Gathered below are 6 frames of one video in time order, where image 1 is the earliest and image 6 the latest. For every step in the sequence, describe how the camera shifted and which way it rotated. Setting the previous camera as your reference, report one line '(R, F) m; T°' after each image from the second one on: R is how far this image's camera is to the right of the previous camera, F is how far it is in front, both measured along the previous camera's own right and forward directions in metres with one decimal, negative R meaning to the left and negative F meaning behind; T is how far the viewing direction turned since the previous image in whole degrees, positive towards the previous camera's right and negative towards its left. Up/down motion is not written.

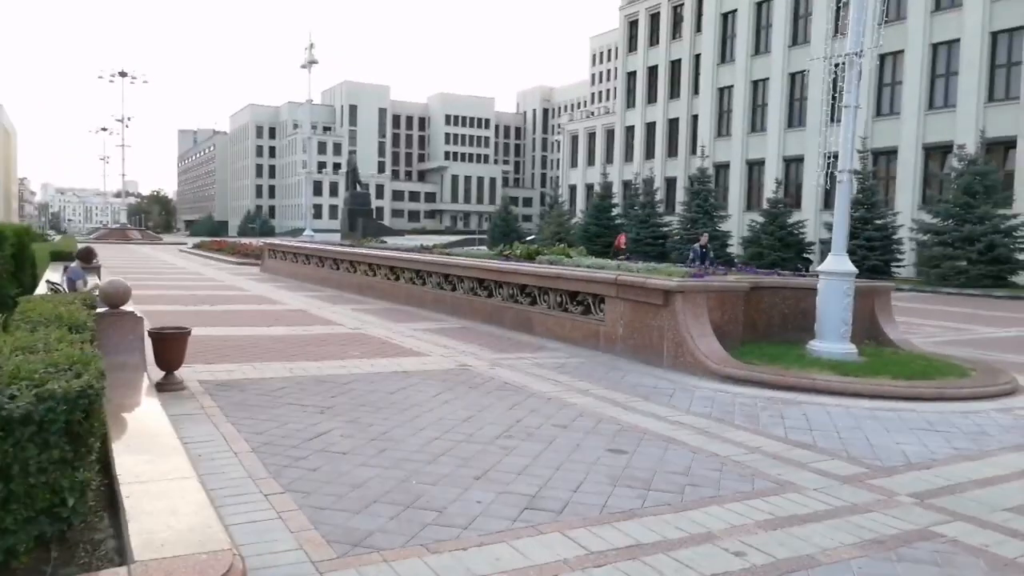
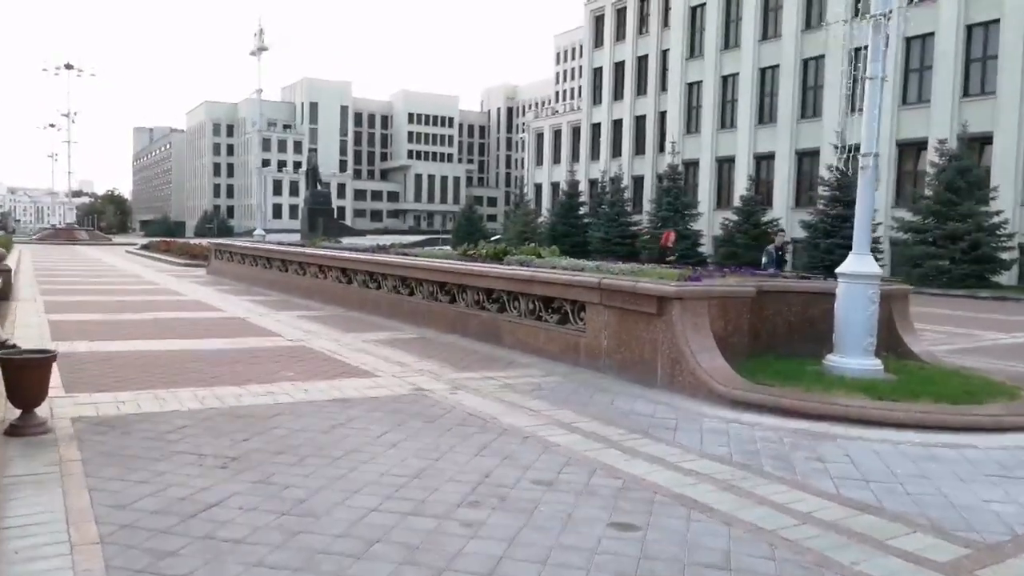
(0.0, +1.6) m; +3°
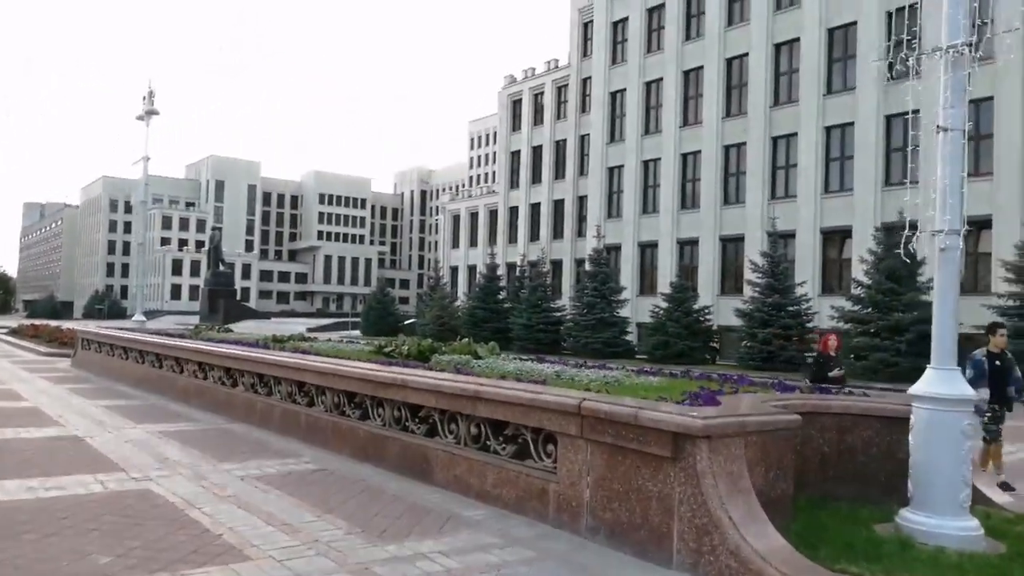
(-0.2, +2.6) m; +6°
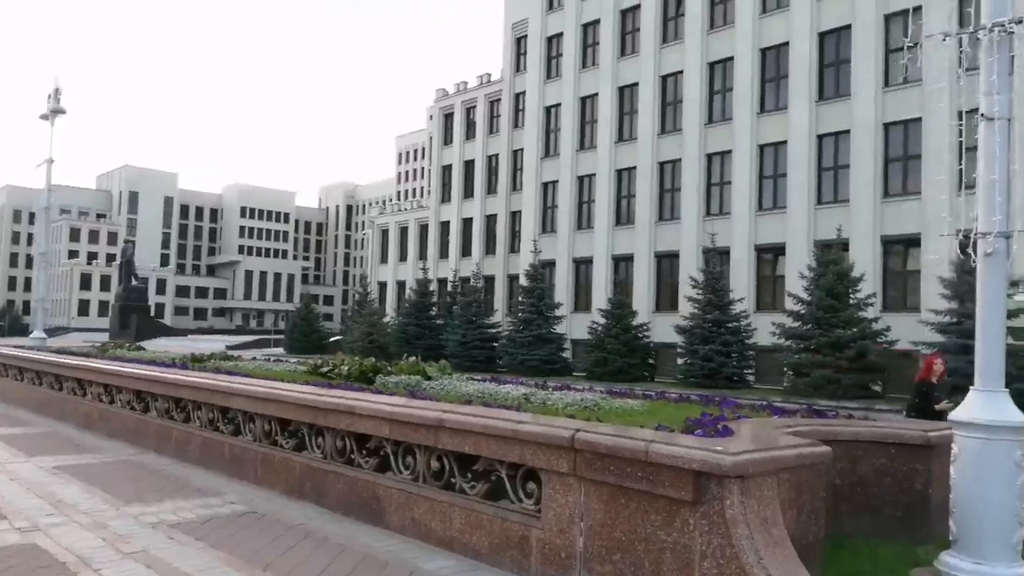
(-0.3, +1.0) m; +5°
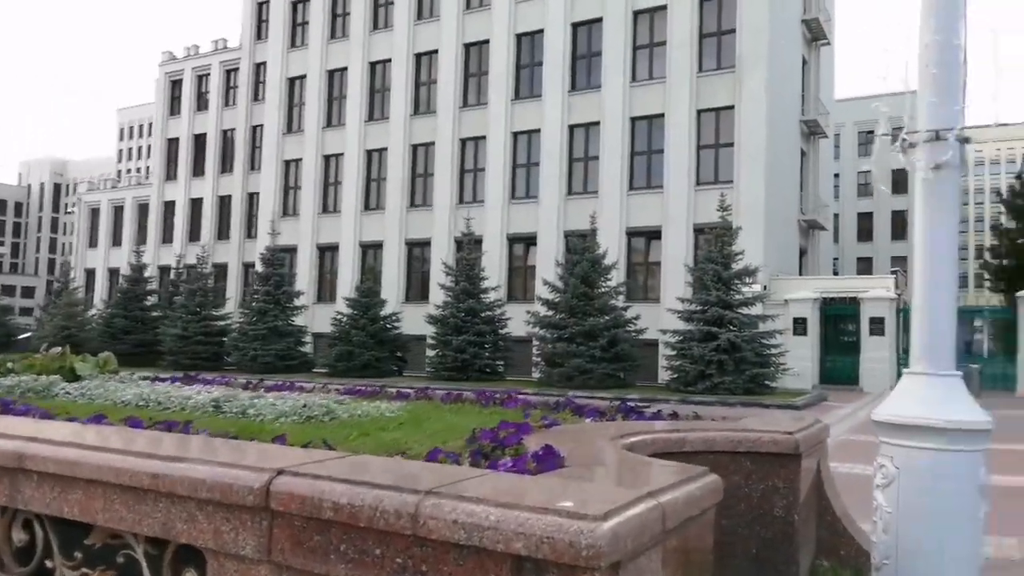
(+0.3, +2.4) m; +18°
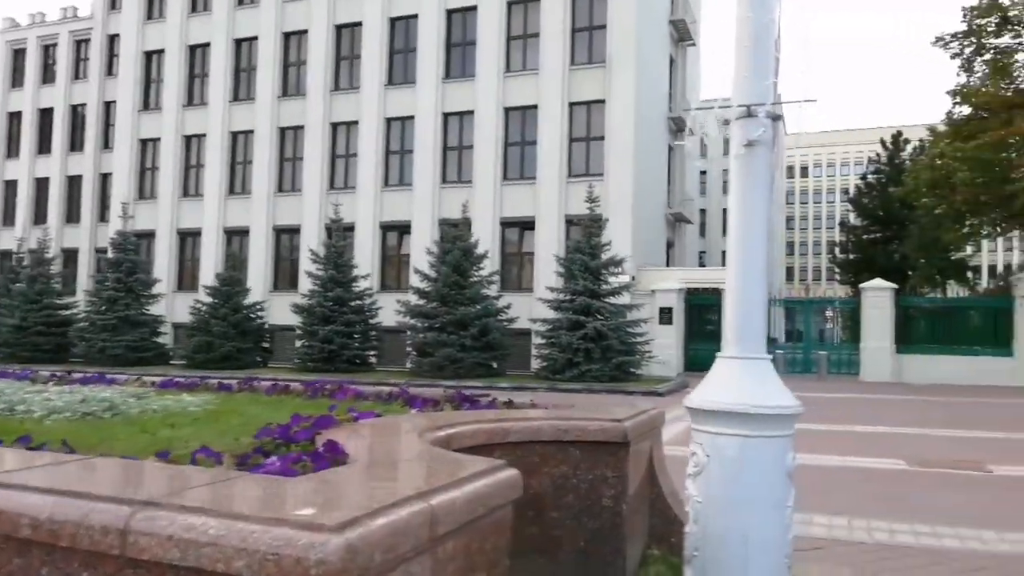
(+0.4, +0.3) m; +9°
